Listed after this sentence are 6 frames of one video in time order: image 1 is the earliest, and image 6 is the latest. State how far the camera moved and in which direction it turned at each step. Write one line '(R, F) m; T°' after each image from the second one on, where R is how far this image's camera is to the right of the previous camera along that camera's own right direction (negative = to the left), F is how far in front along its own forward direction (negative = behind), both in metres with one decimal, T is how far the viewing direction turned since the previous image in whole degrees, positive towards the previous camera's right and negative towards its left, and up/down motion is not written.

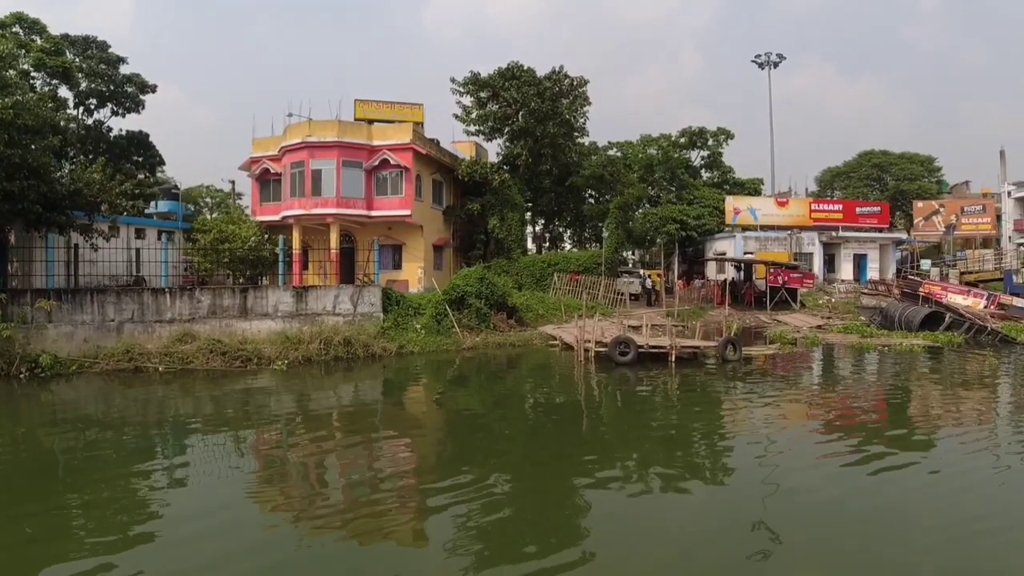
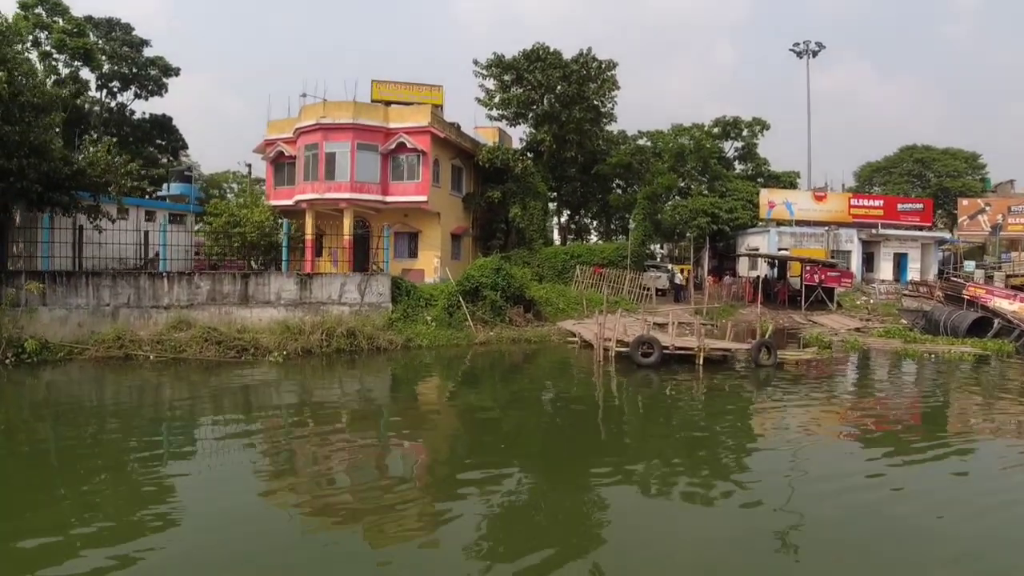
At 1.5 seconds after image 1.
(+0.2, +1.2) m; -2°
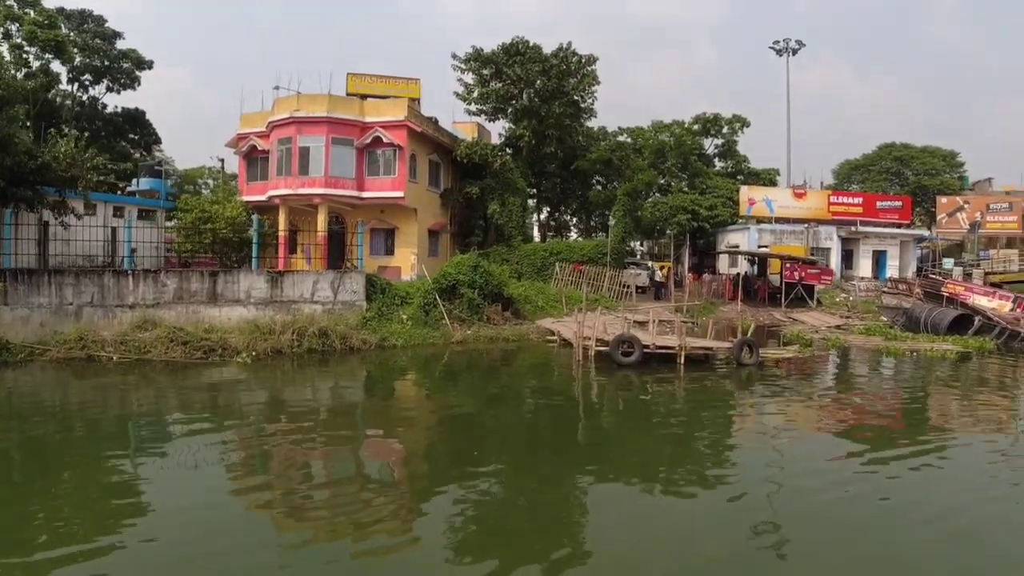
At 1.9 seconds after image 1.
(+0.1, +0.4) m; +2°
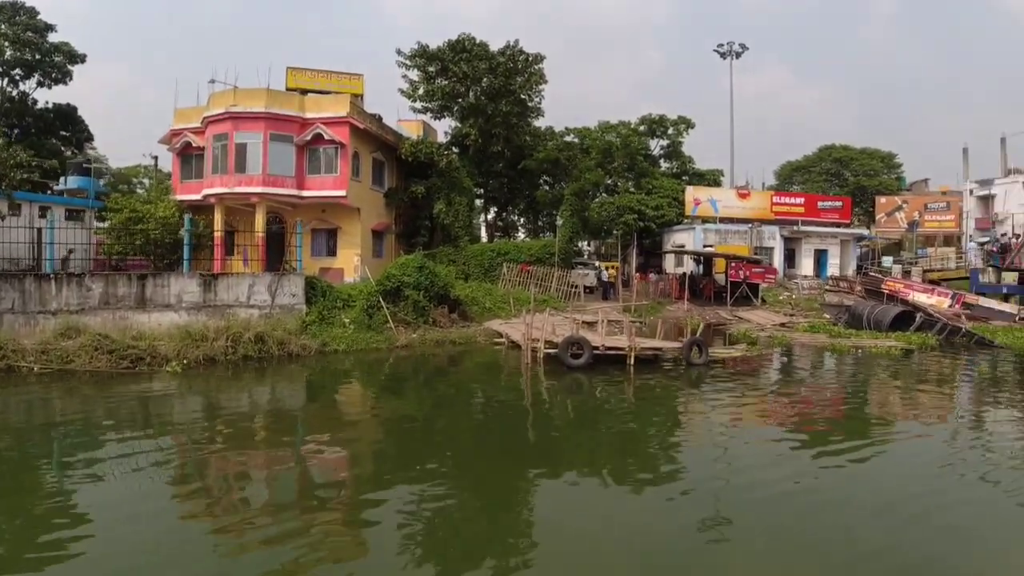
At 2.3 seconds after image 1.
(+0.1, +0.4) m; +4°
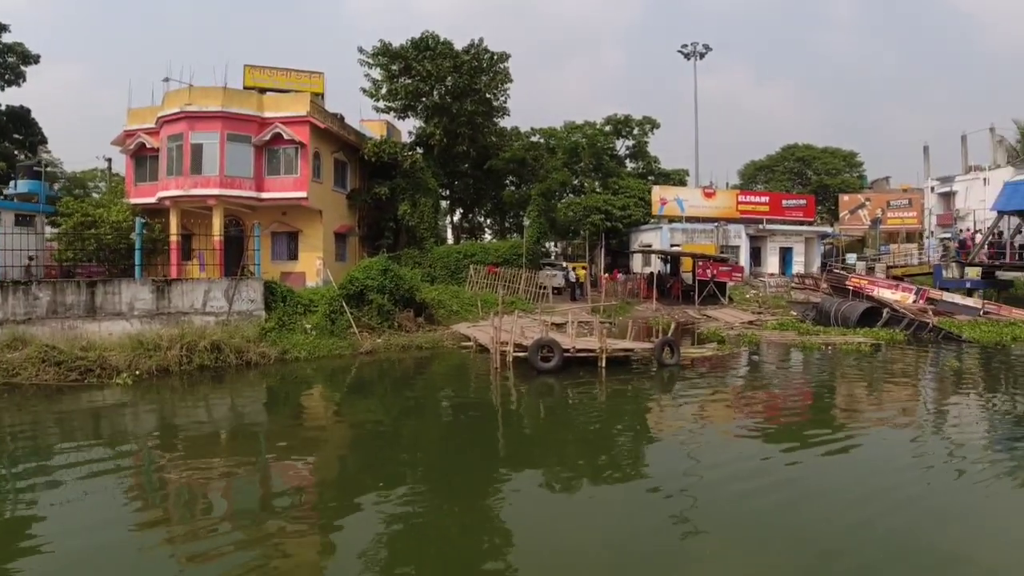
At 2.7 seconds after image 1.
(0.0, +0.4) m; +3°
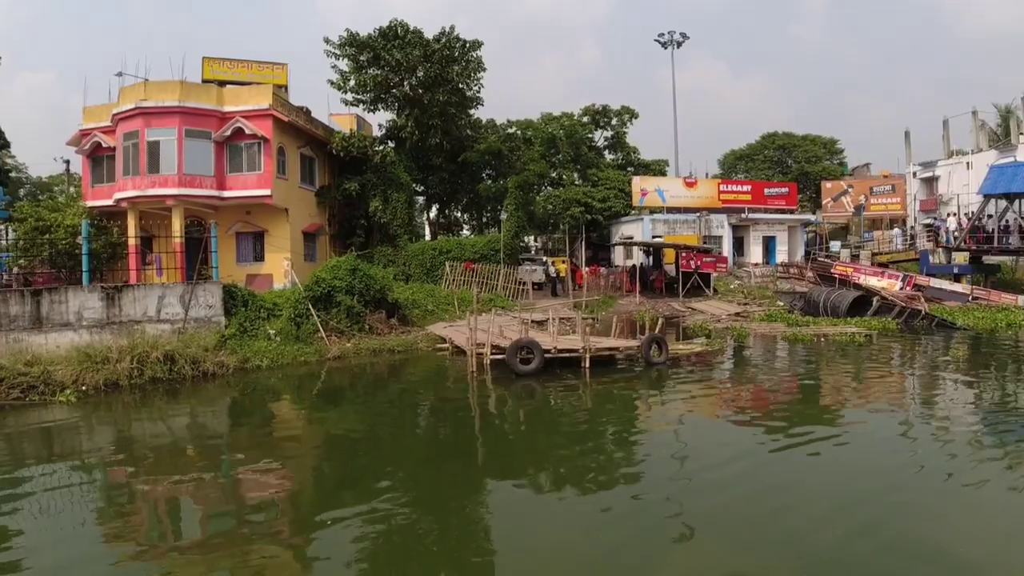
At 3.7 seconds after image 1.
(+0.1, +0.8) m; +2°
